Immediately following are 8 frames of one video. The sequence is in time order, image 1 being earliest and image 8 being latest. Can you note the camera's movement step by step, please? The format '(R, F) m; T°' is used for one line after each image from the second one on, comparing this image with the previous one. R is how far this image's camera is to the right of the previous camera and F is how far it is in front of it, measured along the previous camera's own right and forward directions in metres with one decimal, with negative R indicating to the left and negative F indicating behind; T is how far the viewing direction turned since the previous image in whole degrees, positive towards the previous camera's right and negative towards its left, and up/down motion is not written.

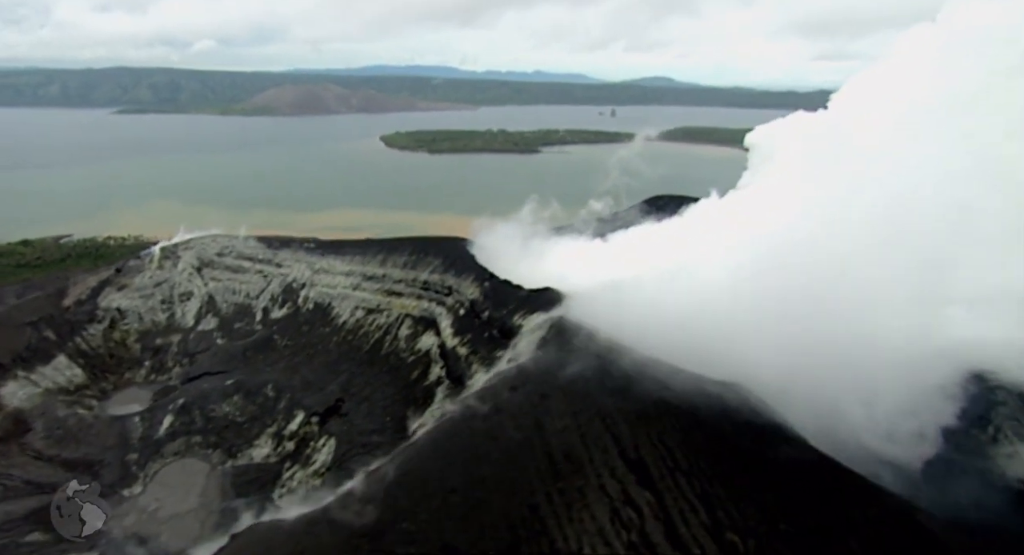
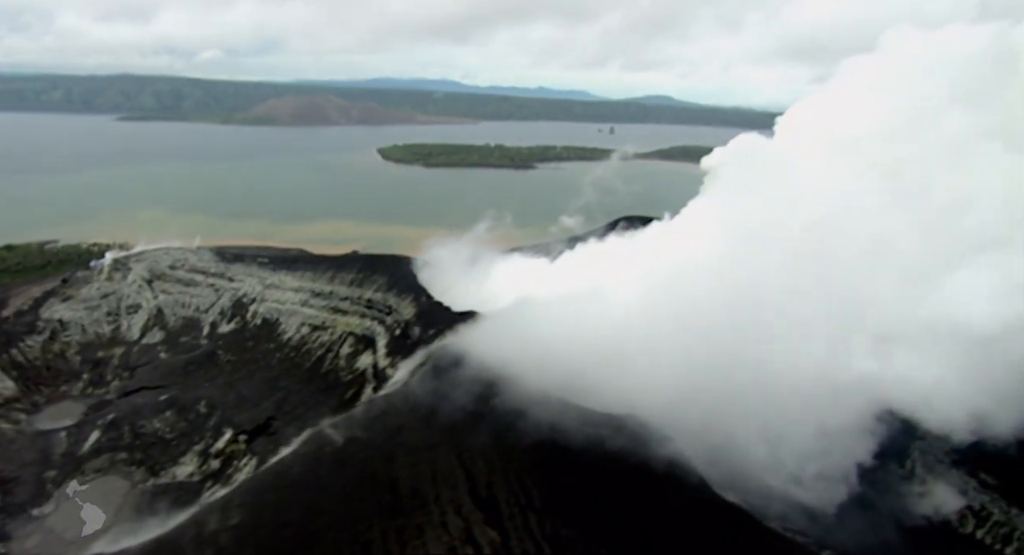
(+2.6, +0.1) m; 0°
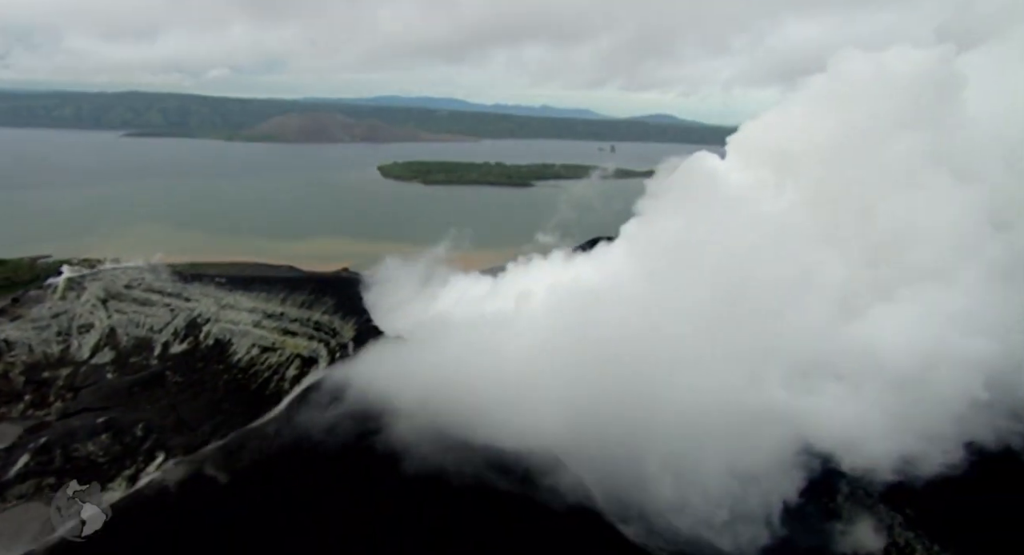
(+2.6, +0.4) m; 0°
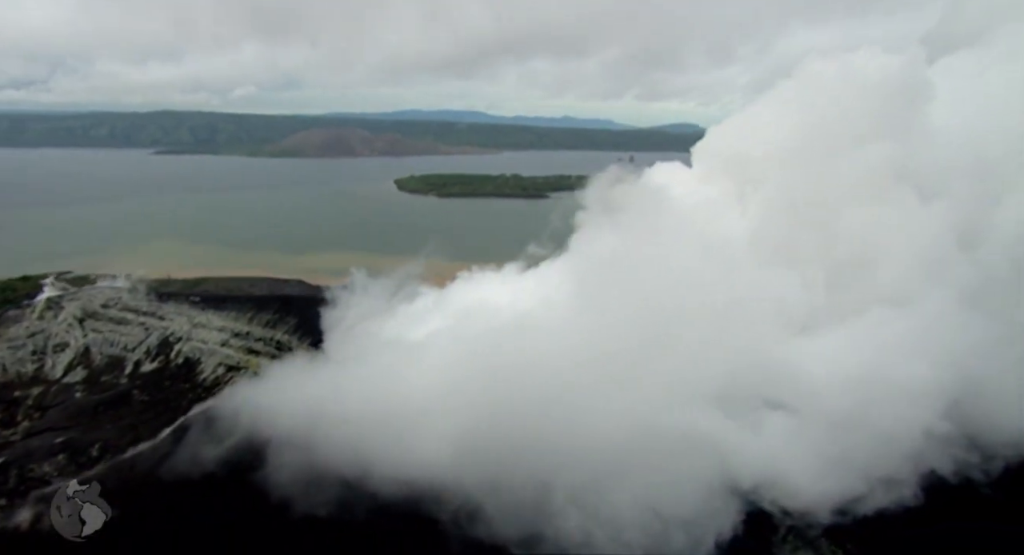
(+3.0, +0.3) m; -2°
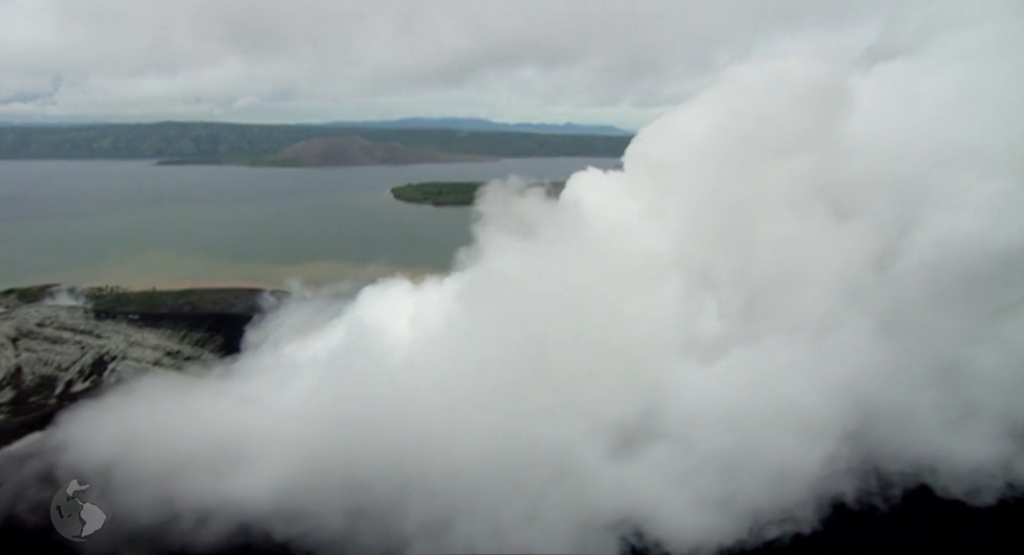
(+3.3, +1.0) m; -1°
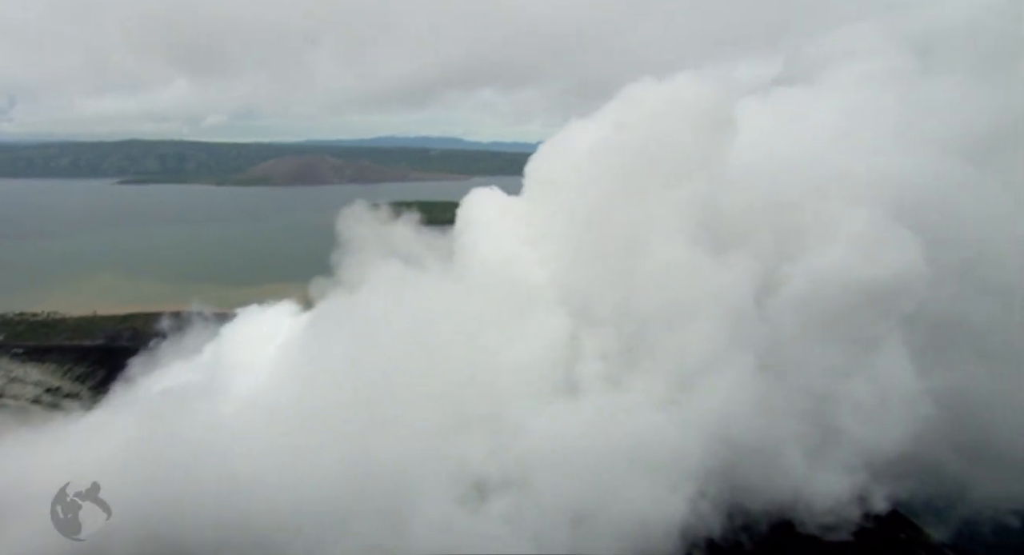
(+0.8, +4.4) m; +2°
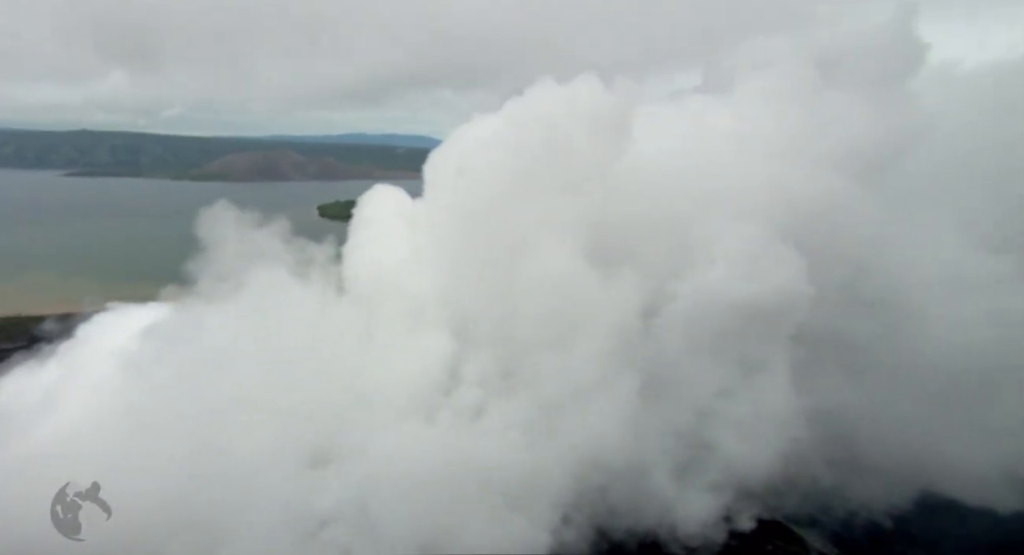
(+1.7, +0.2) m; +3°
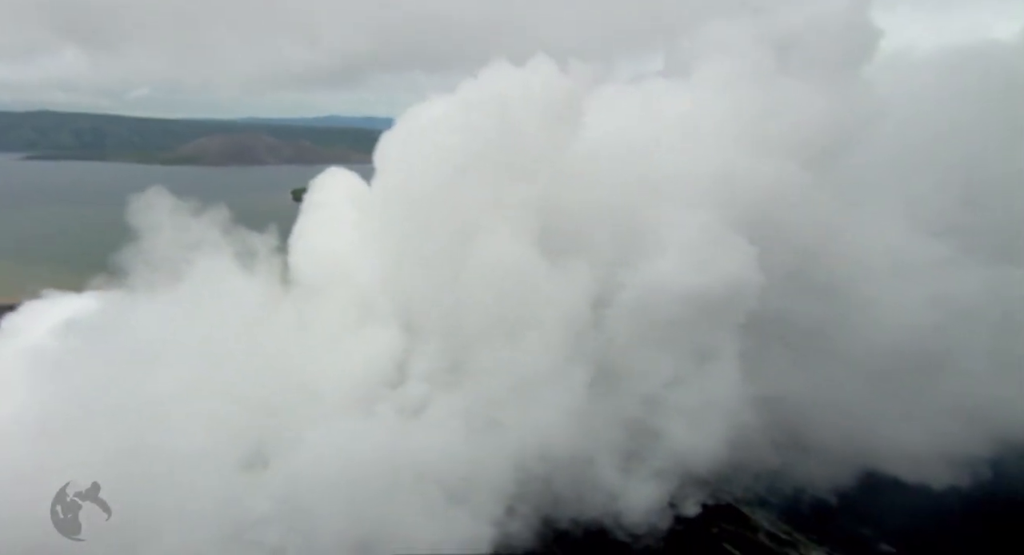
(+0.6, +0.2) m; +2°
